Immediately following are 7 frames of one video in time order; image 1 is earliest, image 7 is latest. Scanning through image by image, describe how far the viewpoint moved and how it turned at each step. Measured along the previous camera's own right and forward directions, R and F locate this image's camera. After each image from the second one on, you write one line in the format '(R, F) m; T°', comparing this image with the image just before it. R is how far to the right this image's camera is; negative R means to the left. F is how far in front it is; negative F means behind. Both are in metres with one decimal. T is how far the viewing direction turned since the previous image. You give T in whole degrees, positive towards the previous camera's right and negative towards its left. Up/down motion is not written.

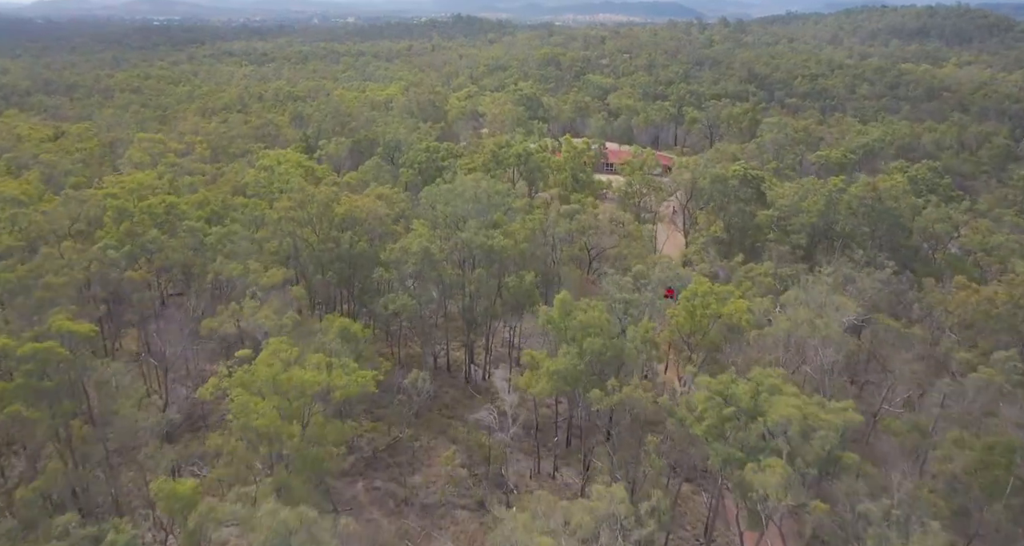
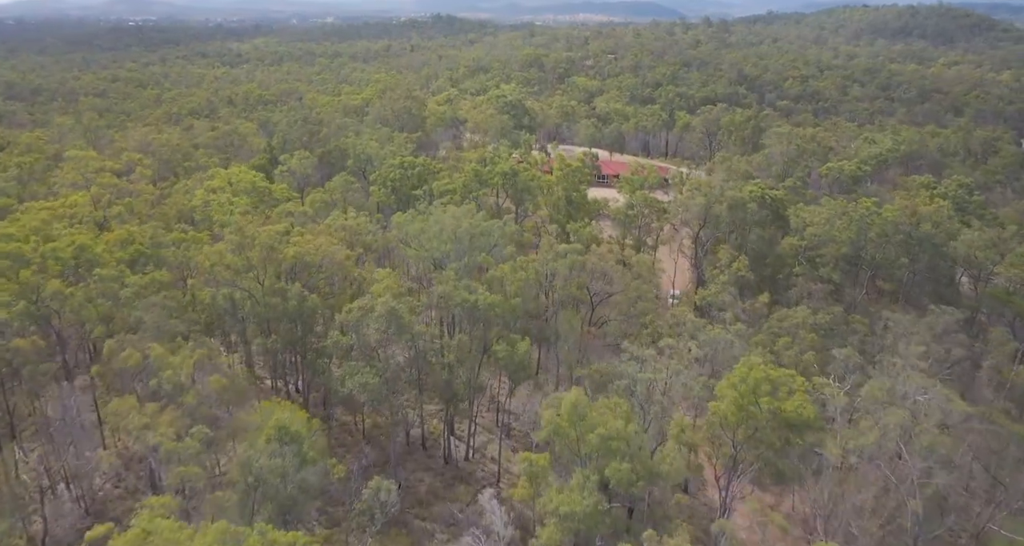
(-0.2, +5.7) m; +1°
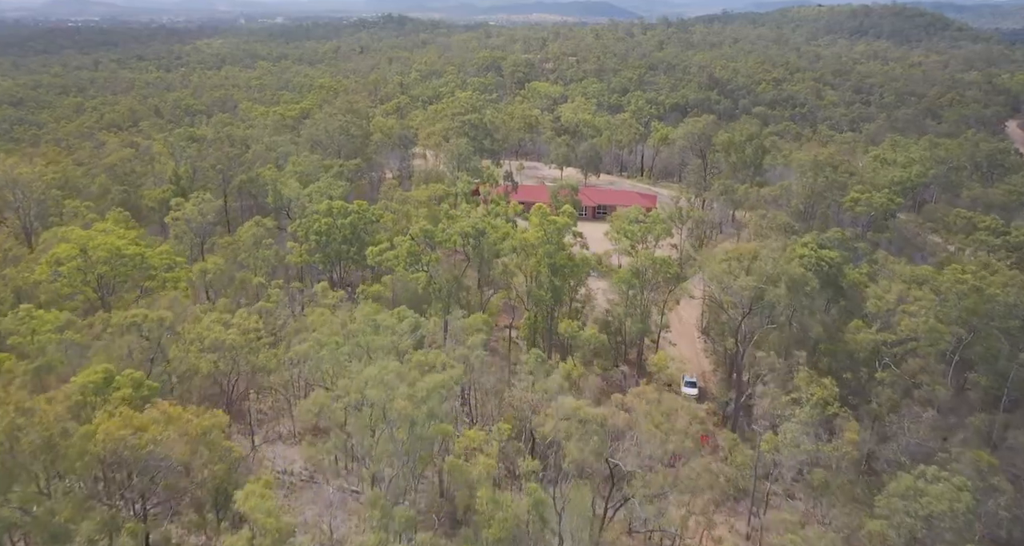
(-0.2, +11.1) m; +3°
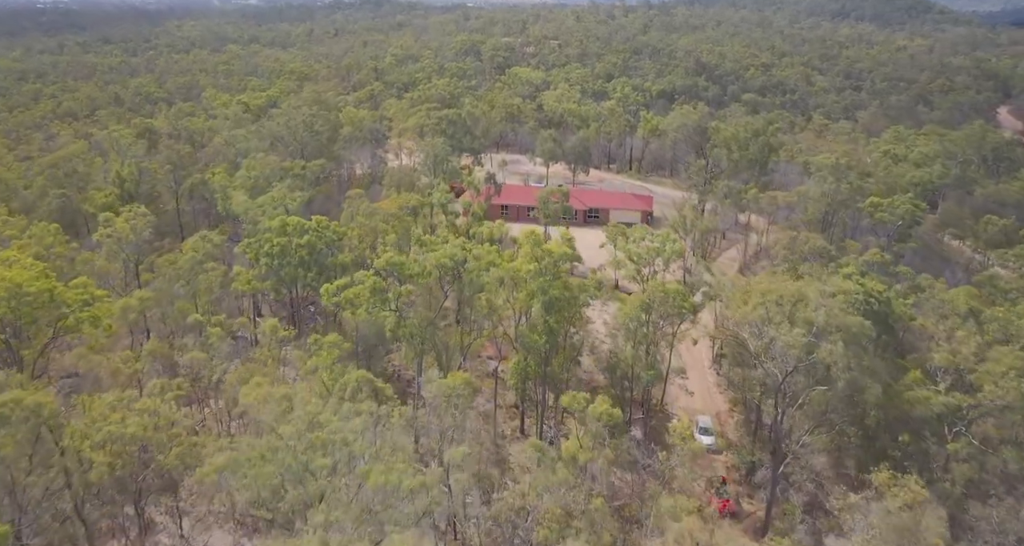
(-0.2, +5.2) m; +2°
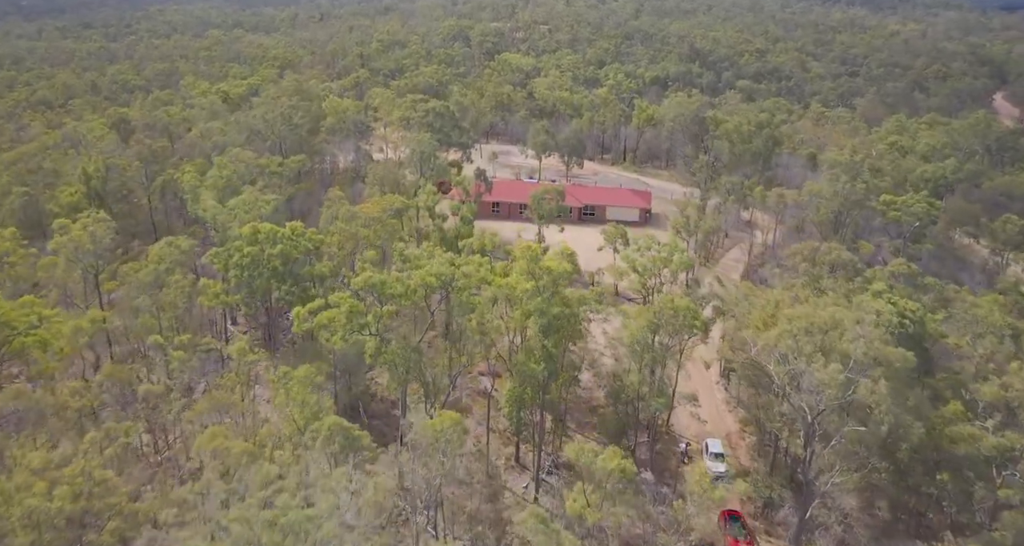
(-0.1, +2.6) m; +1°
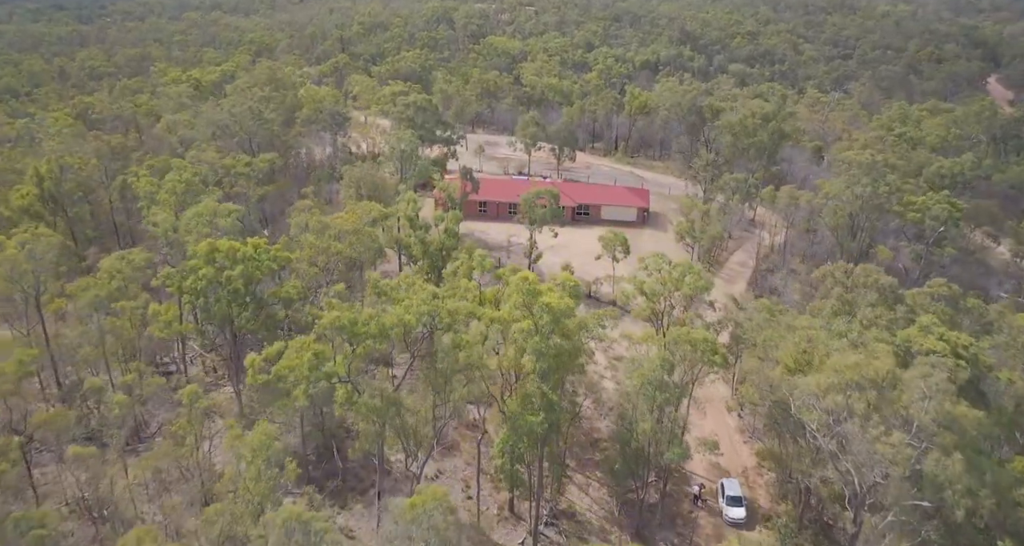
(-0.1, +3.3) m; +1°
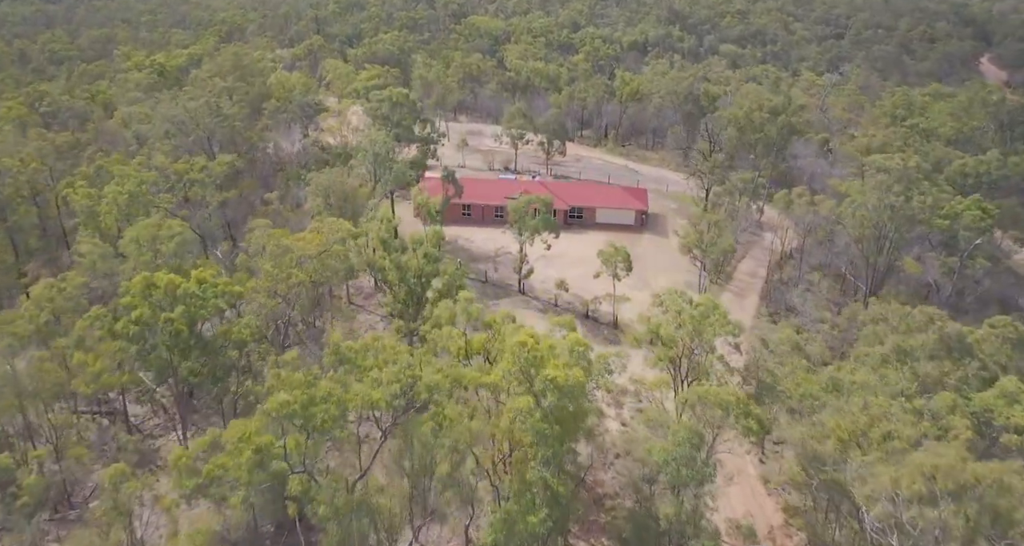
(-0.2, +3.8) m; +1°
